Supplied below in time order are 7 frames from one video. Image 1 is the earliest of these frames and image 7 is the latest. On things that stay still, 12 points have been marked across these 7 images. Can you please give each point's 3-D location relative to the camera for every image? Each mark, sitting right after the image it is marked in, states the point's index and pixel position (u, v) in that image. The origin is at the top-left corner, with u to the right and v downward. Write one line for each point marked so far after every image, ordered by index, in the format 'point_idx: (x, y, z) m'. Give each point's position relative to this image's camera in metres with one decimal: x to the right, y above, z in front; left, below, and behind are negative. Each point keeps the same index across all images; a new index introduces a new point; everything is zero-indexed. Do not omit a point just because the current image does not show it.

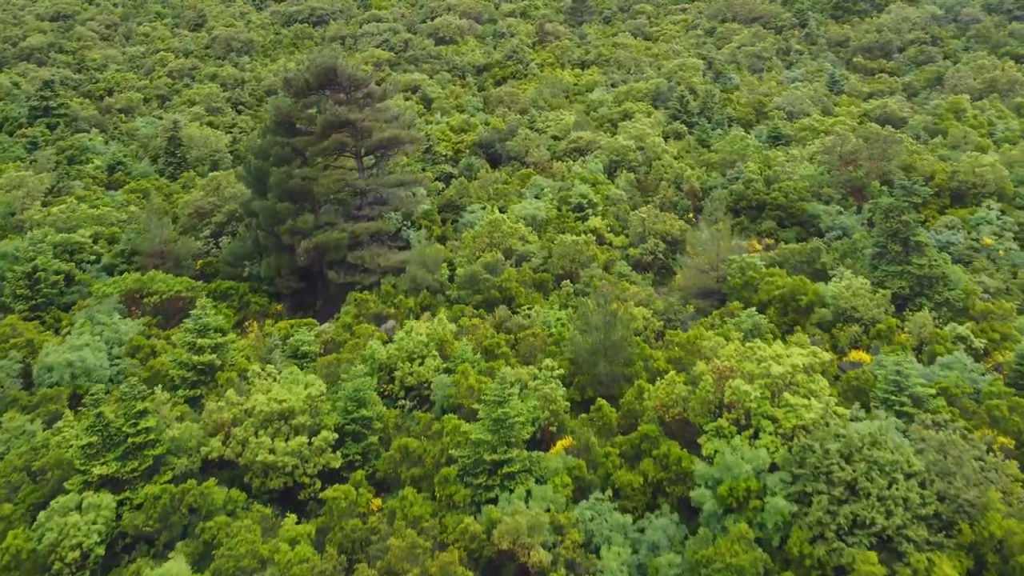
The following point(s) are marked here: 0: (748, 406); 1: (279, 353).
0: (+4.2, -2.1, +13.6) m
1: (-5.9, -1.7, +19.4) m
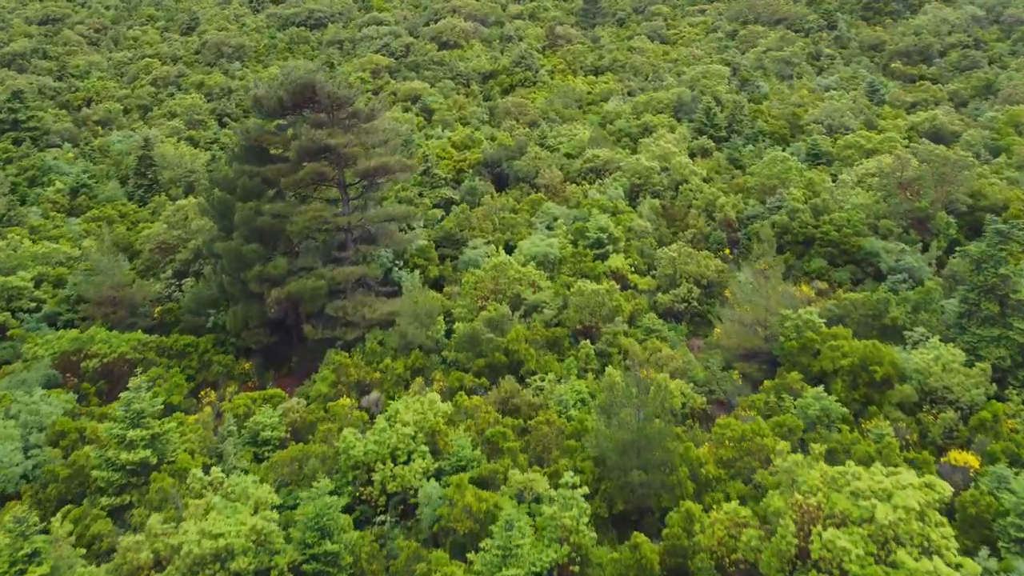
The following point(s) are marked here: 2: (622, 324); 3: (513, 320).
0: (+4.3, -3.6, +9.9) m
1: (-5.7, -3.1, +15.8) m
2: (+2.8, -0.9, +19.8) m
3: (0.0, -0.8, +19.6) m
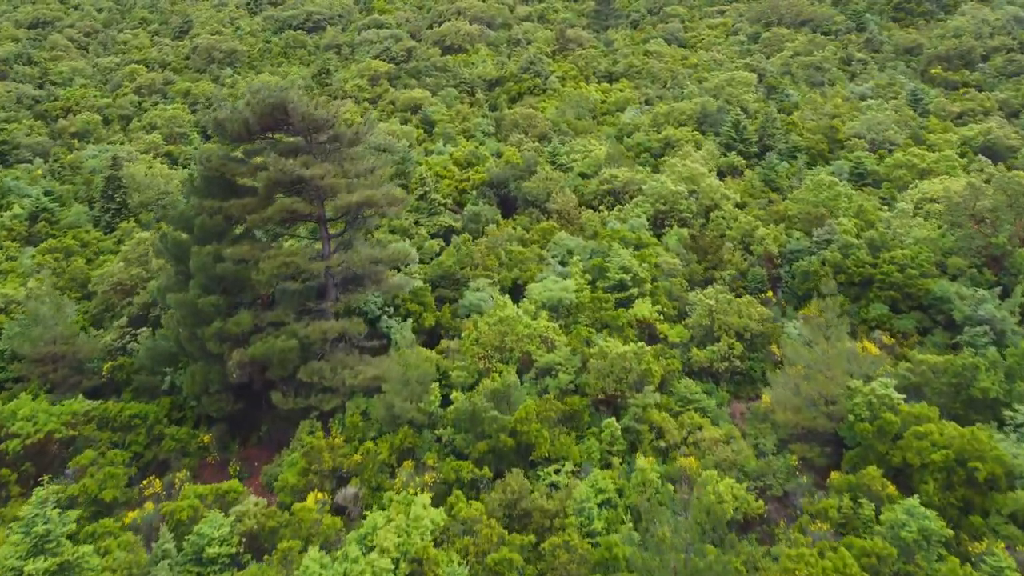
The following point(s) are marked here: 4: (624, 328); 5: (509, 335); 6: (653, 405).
0: (+4.4, -4.9, +6.6) m
1: (-5.6, -4.5, +12.6) m
2: (+3.0, -2.2, +16.5) m
3: (+0.2, -2.1, +16.3) m
4: (+2.8, -1.0, +19.1) m
5: (-0.1, -1.1, +17.7) m
6: (+3.0, -2.5, +16.2) m
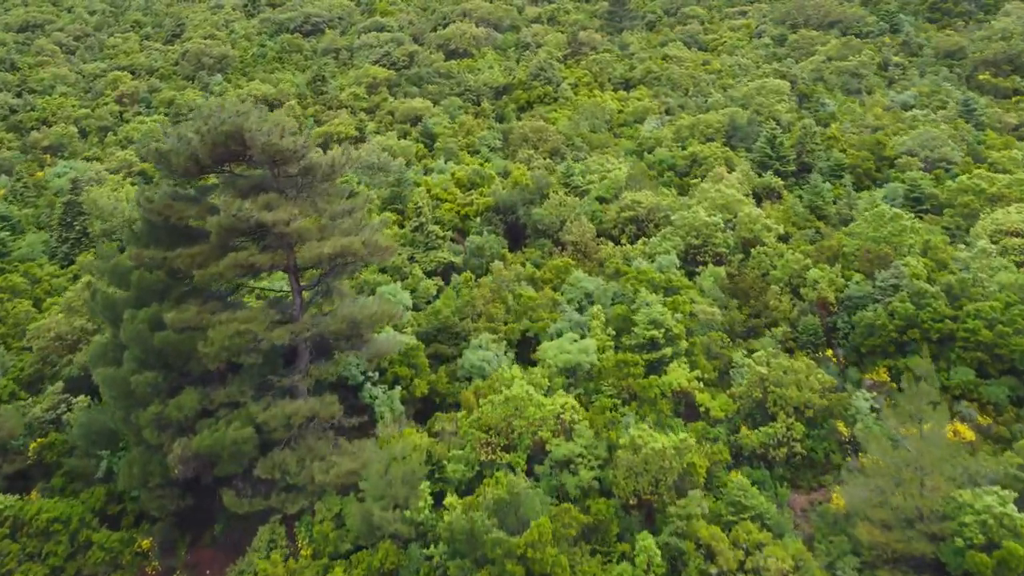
0: (+4.4, -6.2, +3.2) m
1: (-5.5, -5.8, +9.3) m
2: (+3.2, -3.6, +13.2) m
3: (+0.4, -3.4, +13.0) m
4: (+3.0, -2.3, +15.8) m
5: (+0.1, -2.4, +14.4) m
6: (+3.1, -3.8, +12.8) m
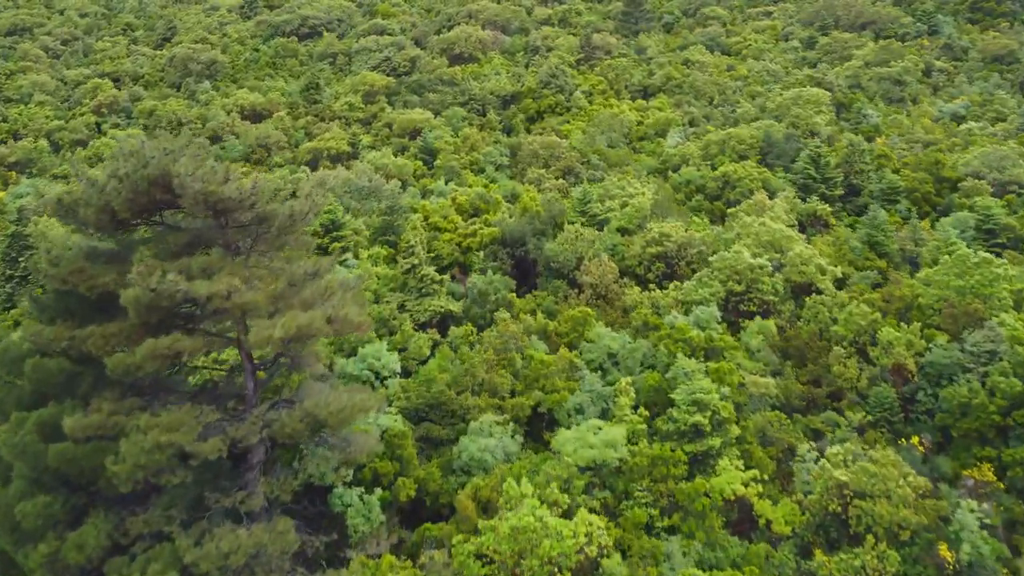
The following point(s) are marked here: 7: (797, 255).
0: (+4.4, -7.5, -0.2) m
1: (-5.4, -7.1, +6.0) m
2: (+3.3, -4.9, +9.8) m
3: (+0.5, -4.7, +9.7) m
4: (+3.1, -3.6, +12.4) m
5: (+0.2, -3.7, +11.0) m
6: (+3.2, -5.1, +9.5) m
7: (+7.0, +0.8, +19.0) m
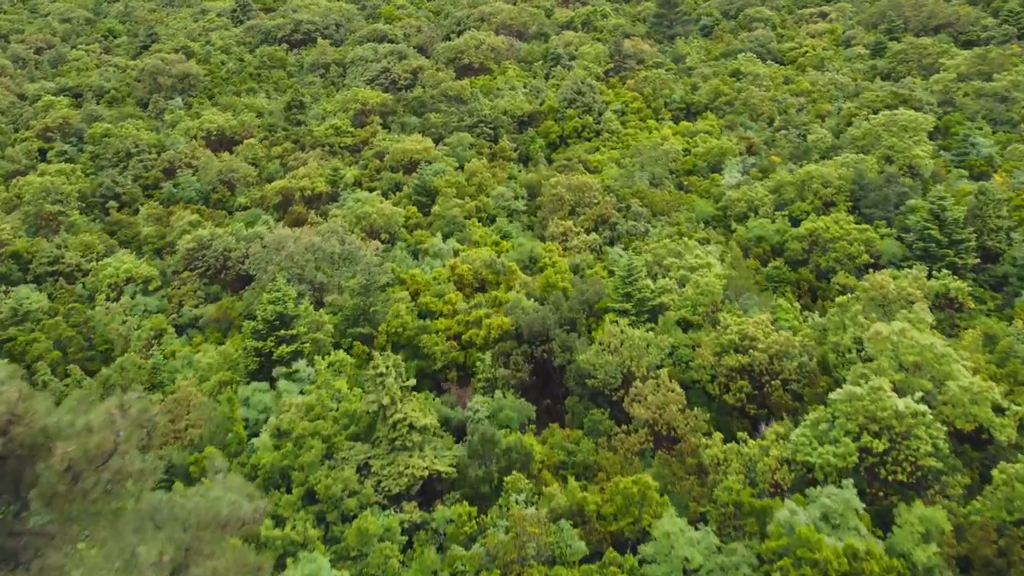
0: (+4.3, -9.9, -6.5) m
1: (-5.4, -9.5, -0.1) m
2: (+3.4, -7.3, +3.5) m
3: (+0.6, -7.2, +3.4) m
4: (+3.3, -6.0, +6.0) m
5: (+0.4, -6.2, +4.7) m
6: (+3.3, -7.5, +3.1) m
7: (+7.4, -1.7, +12.6) m
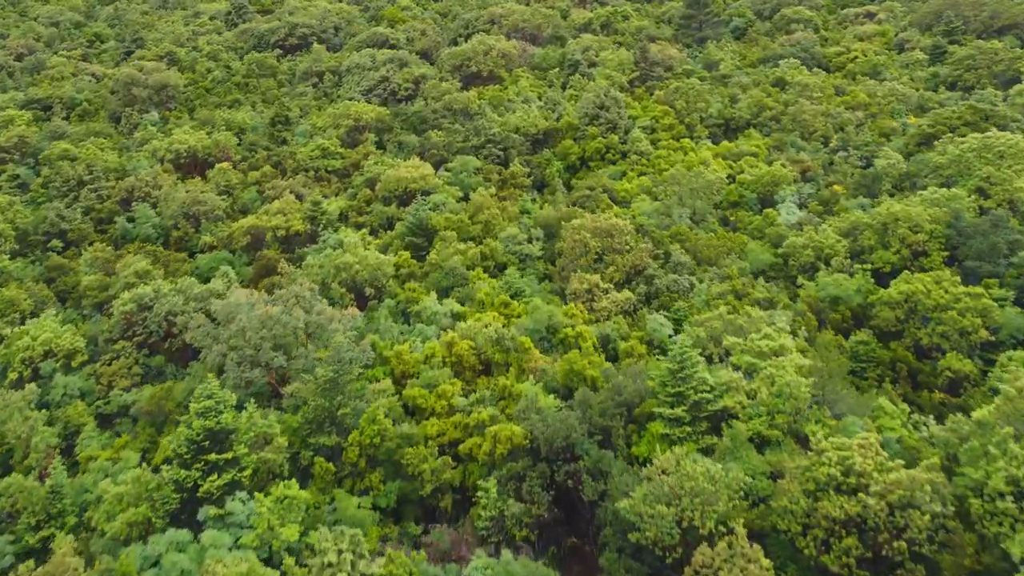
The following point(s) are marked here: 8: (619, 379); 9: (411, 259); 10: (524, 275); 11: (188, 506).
0: (+4.2, -11.6, -10.7) m
1: (-5.4, -11.1, -4.2) m
2: (+3.4, -8.9, -0.8) m
3: (+0.6, -8.8, -0.8) m
4: (+3.3, -7.7, +1.8) m
5: (+0.4, -7.8, +0.6) m
6: (+3.3, -9.1, -1.1) m
7: (+7.5, -3.3, +8.3) m
8: (+1.8, -1.5, +13.0) m
9: (-2.6, +0.7, +19.6) m
10: (+0.3, +0.3, +18.9) m
11: (-5.0, -3.3, +11.8) m
